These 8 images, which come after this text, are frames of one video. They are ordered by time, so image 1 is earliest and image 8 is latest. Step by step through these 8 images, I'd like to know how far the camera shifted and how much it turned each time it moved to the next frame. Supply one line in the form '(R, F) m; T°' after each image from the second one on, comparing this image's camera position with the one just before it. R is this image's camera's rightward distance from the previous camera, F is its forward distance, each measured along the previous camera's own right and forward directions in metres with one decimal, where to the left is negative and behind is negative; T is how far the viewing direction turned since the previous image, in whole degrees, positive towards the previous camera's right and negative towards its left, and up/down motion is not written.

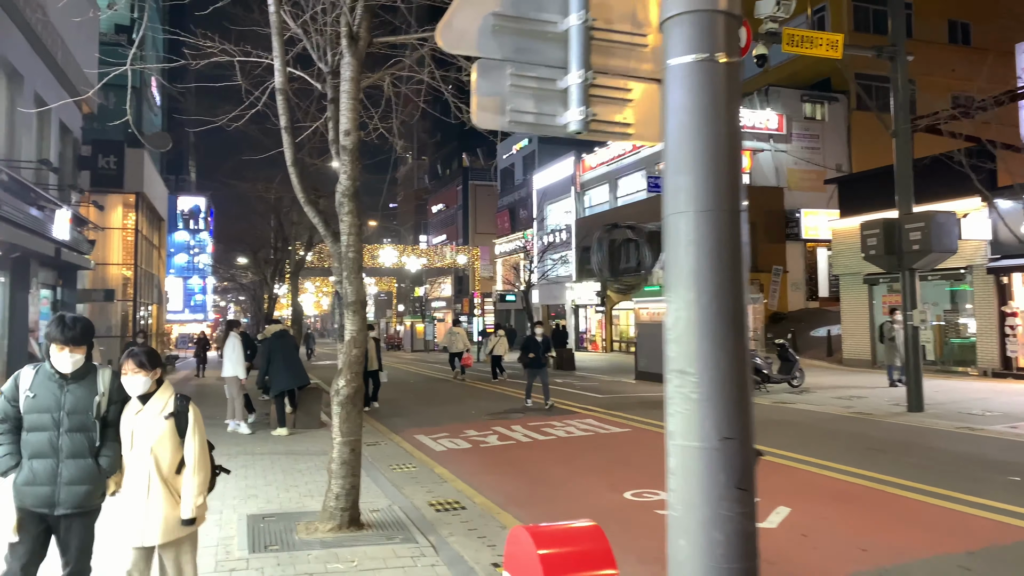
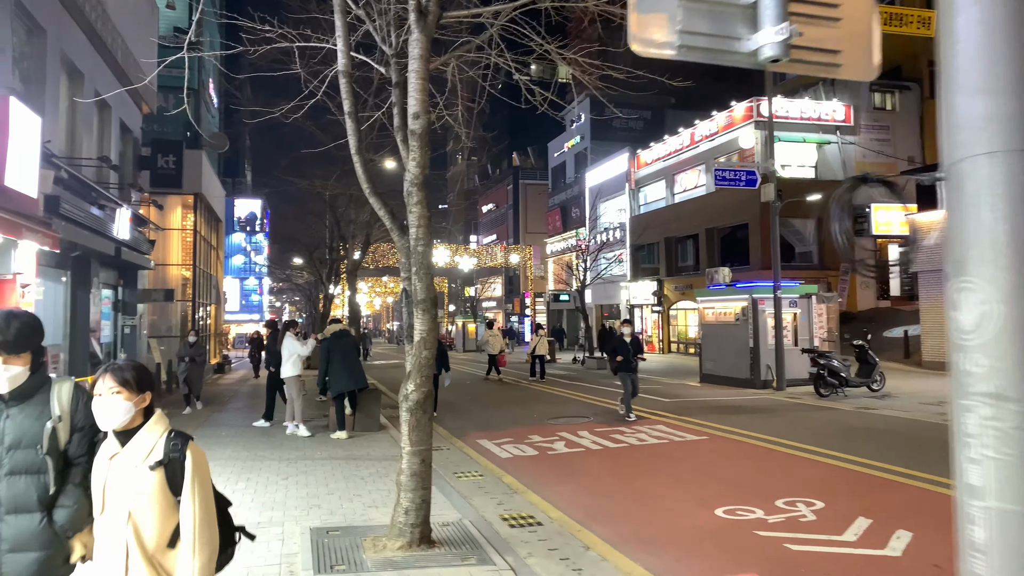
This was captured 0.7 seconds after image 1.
(-0.3, +0.5) m; -4°
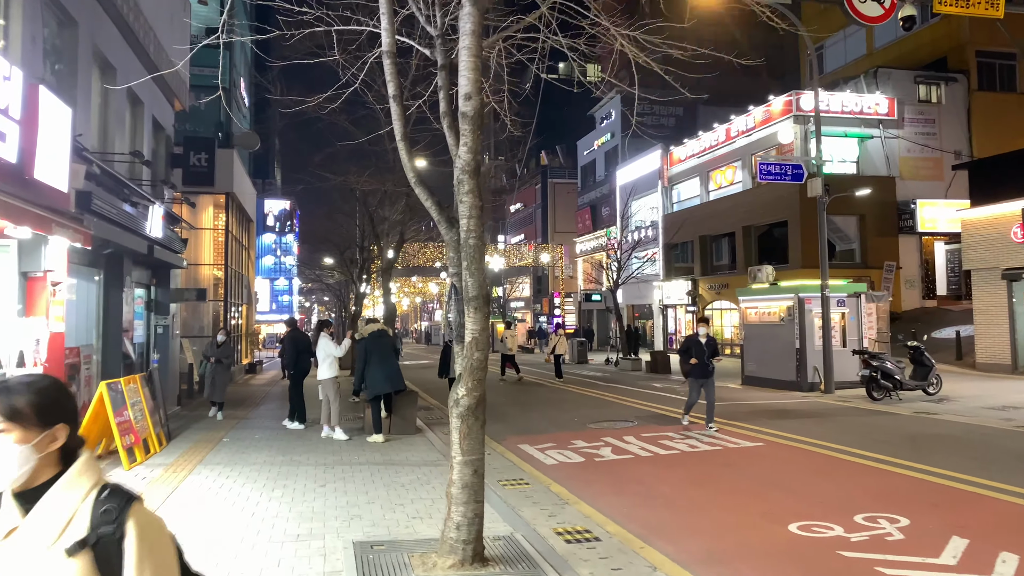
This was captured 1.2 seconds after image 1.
(-0.2, +0.4) m; -2°
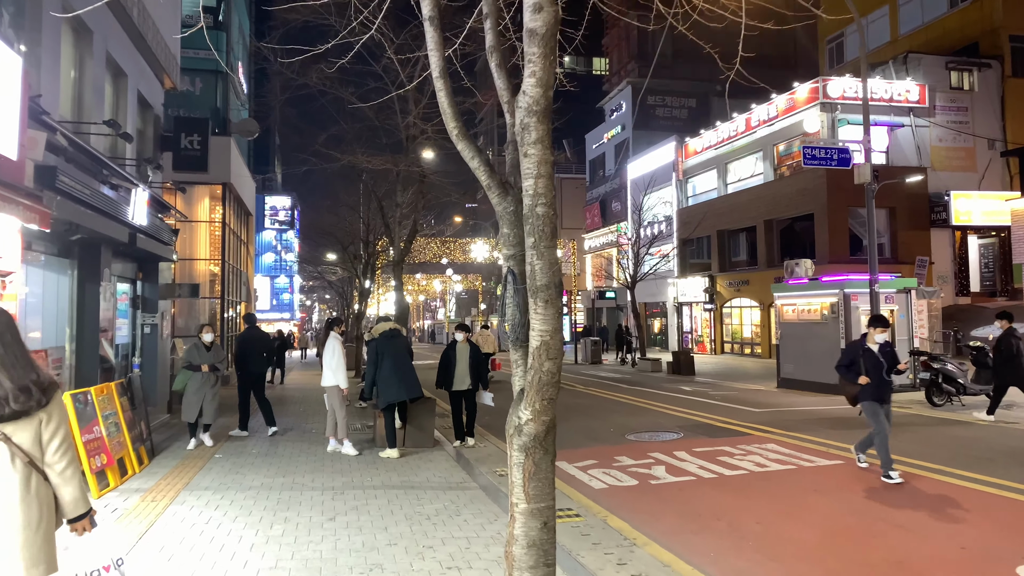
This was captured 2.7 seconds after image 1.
(-0.4, +1.4) m; 0°
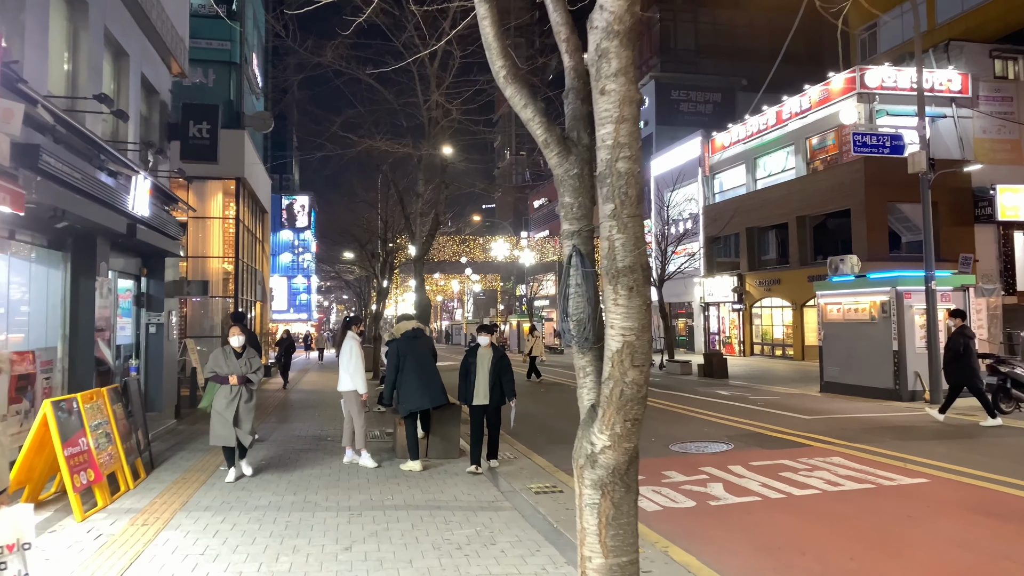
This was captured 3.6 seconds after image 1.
(-0.2, +0.9) m; -1°
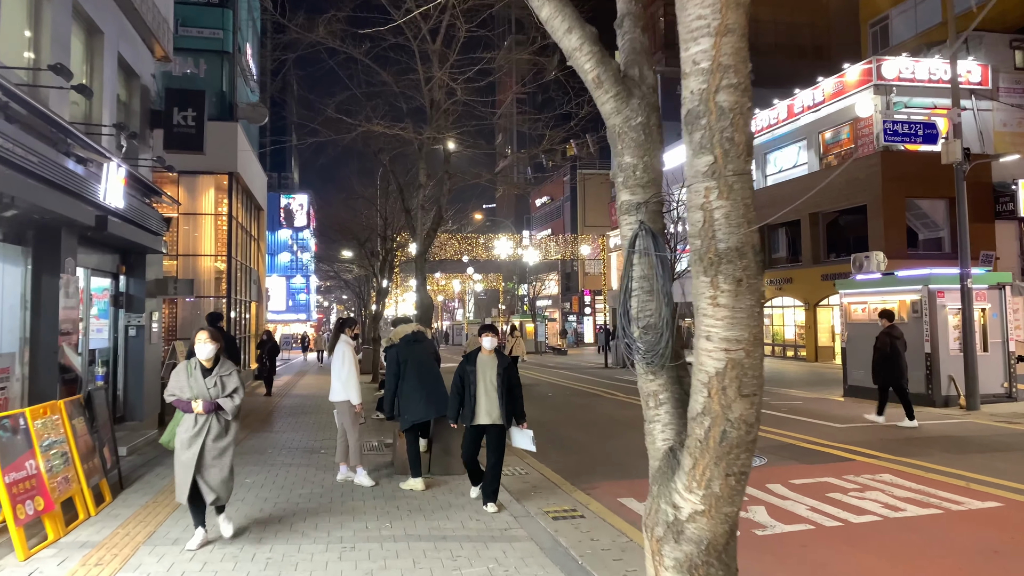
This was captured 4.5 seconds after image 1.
(-0.1, +0.9) m; 0°
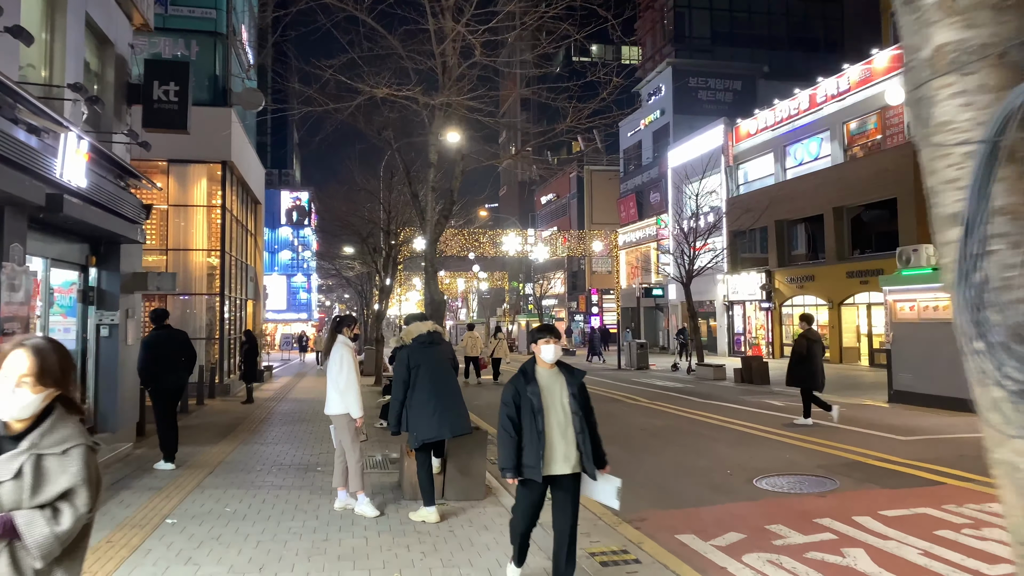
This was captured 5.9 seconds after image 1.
(-0.3, +1.3) m; 0°
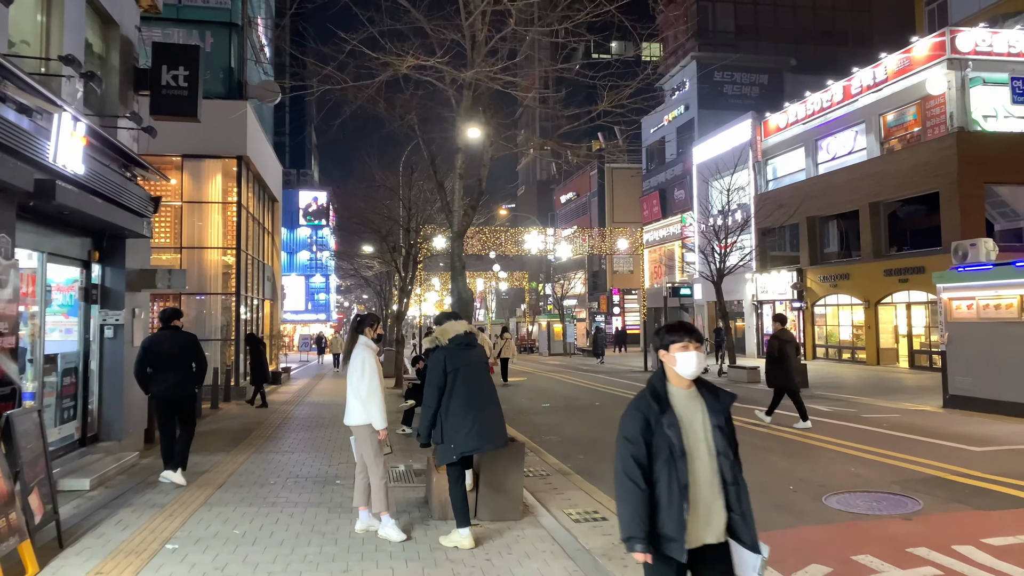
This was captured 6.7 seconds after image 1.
(-0.2, +0.8) m; -1°
